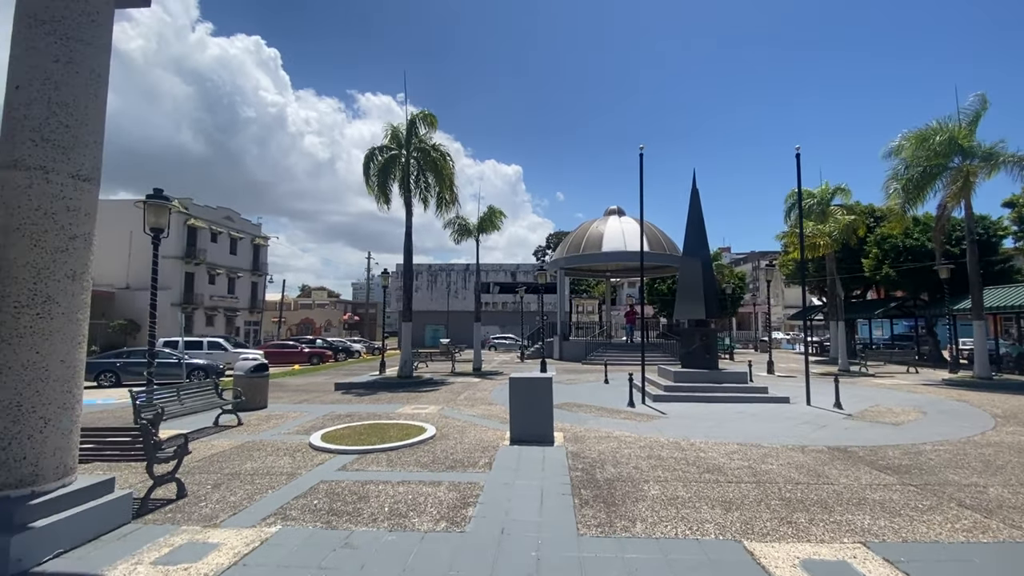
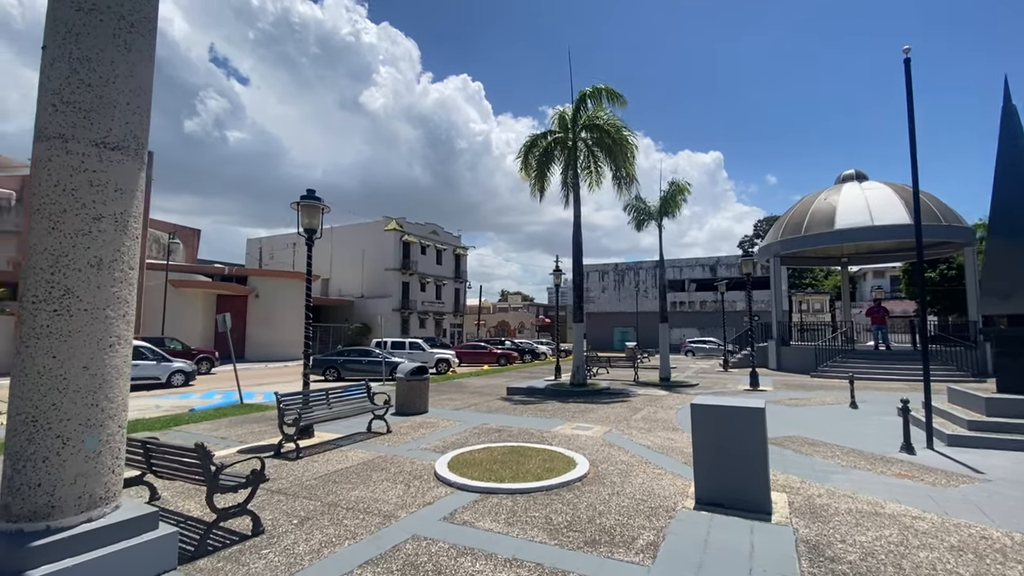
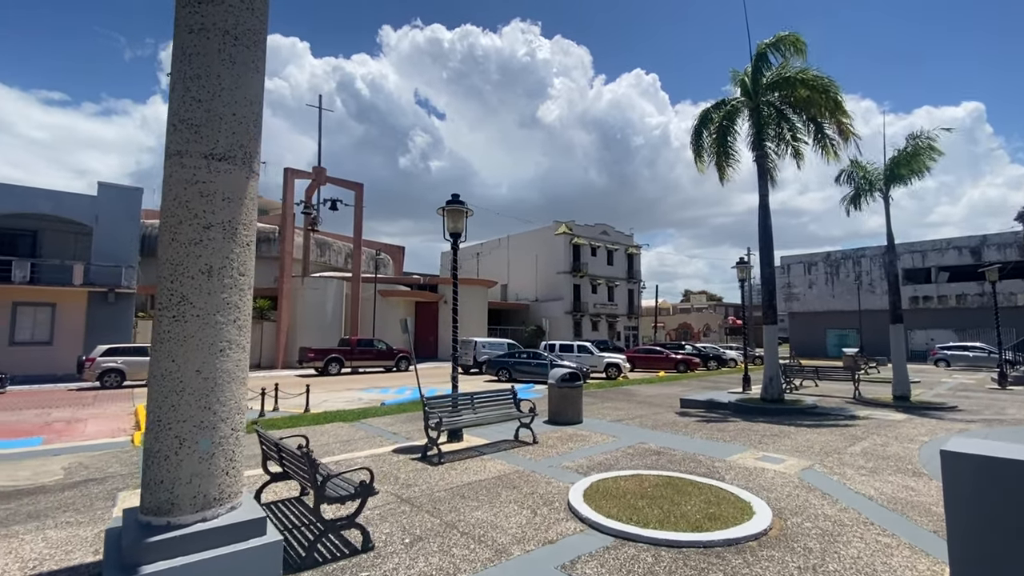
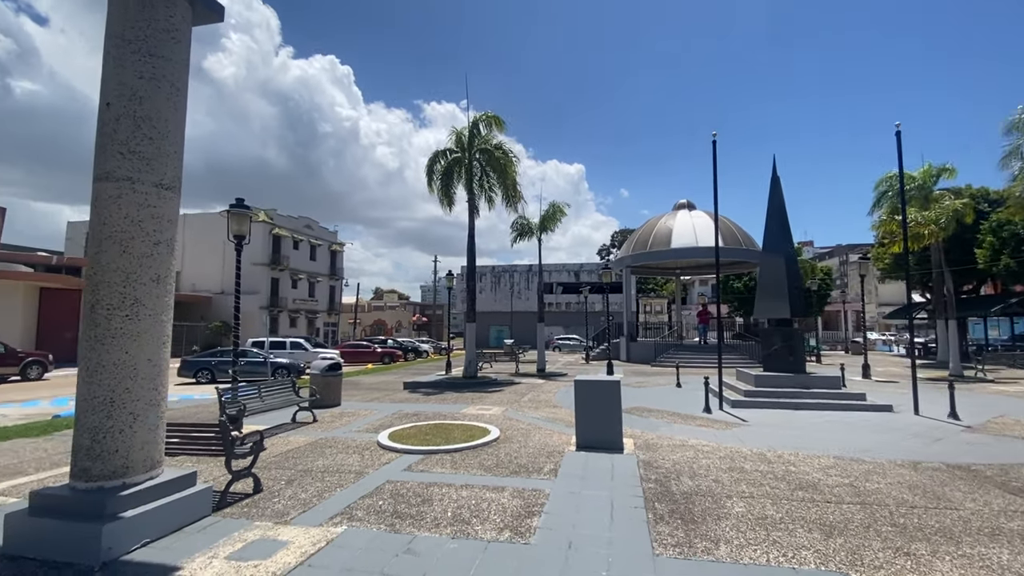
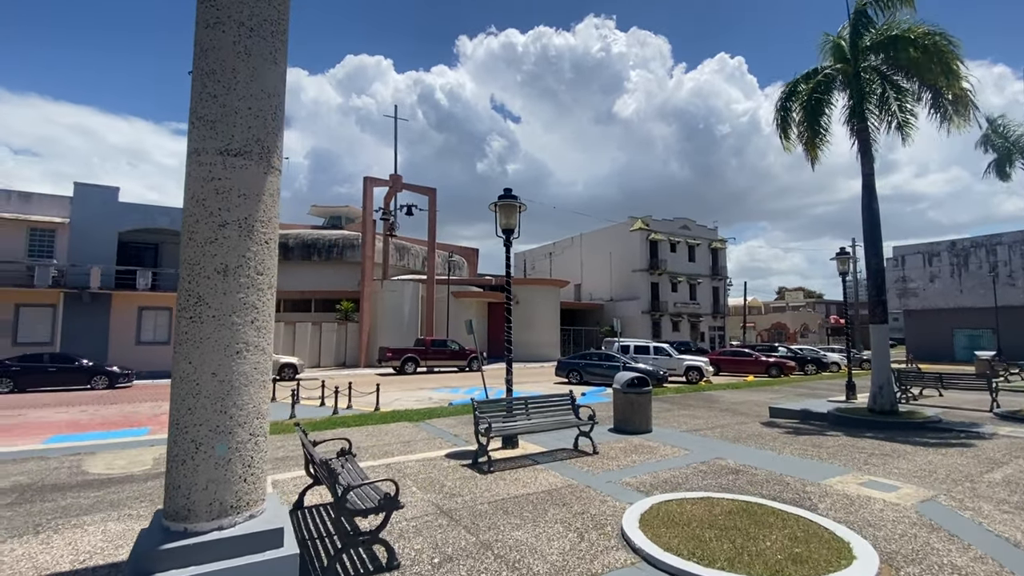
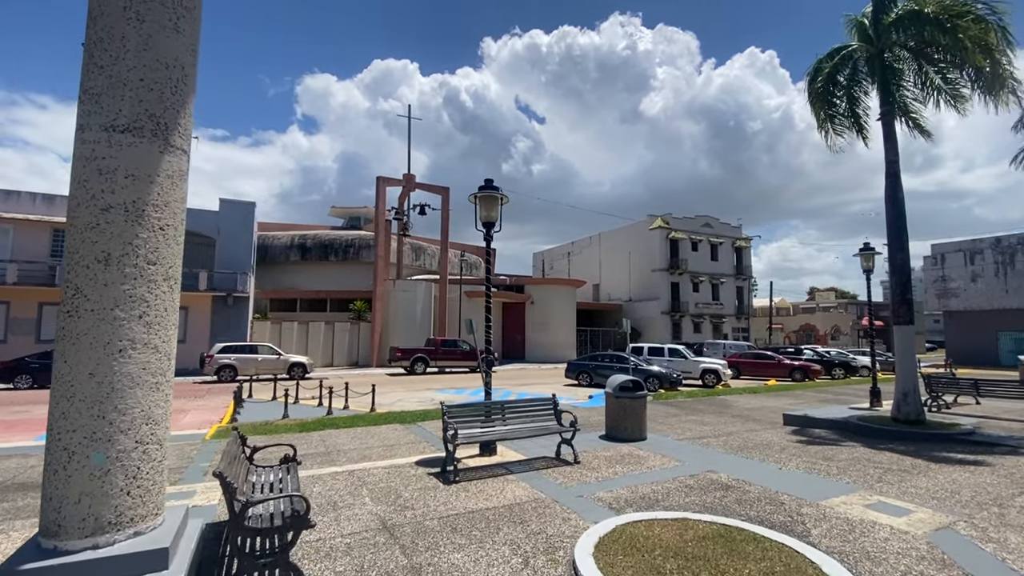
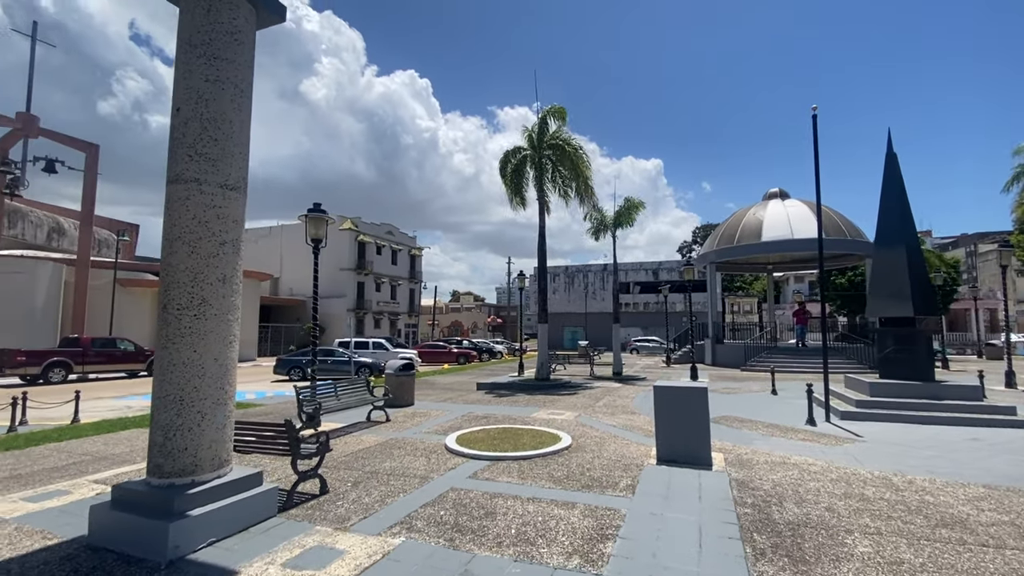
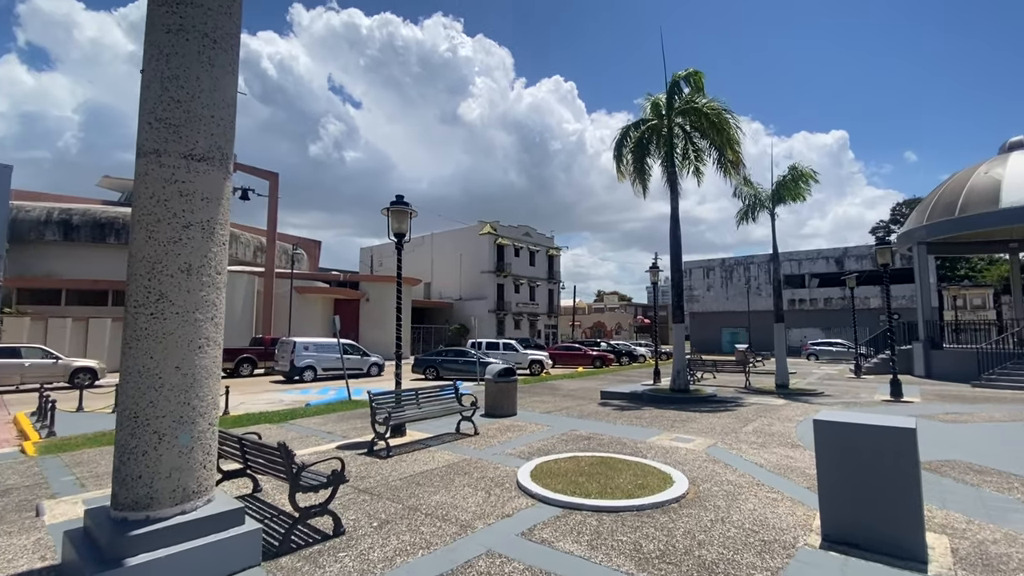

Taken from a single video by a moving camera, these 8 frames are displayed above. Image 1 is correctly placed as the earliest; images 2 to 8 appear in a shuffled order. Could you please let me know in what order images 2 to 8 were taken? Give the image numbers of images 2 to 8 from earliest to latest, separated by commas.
4, 7, 2, 8, 3, 5, 6
